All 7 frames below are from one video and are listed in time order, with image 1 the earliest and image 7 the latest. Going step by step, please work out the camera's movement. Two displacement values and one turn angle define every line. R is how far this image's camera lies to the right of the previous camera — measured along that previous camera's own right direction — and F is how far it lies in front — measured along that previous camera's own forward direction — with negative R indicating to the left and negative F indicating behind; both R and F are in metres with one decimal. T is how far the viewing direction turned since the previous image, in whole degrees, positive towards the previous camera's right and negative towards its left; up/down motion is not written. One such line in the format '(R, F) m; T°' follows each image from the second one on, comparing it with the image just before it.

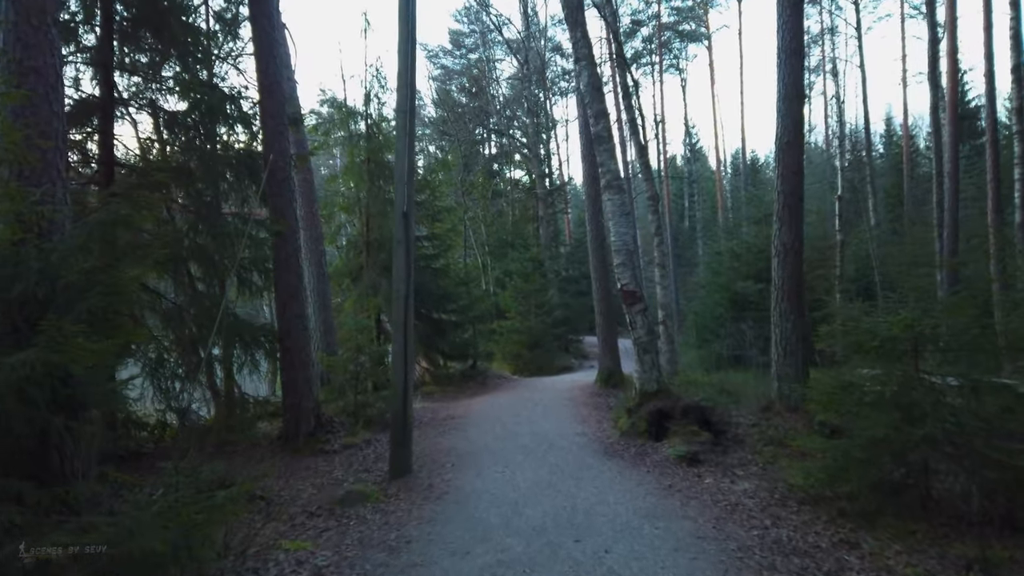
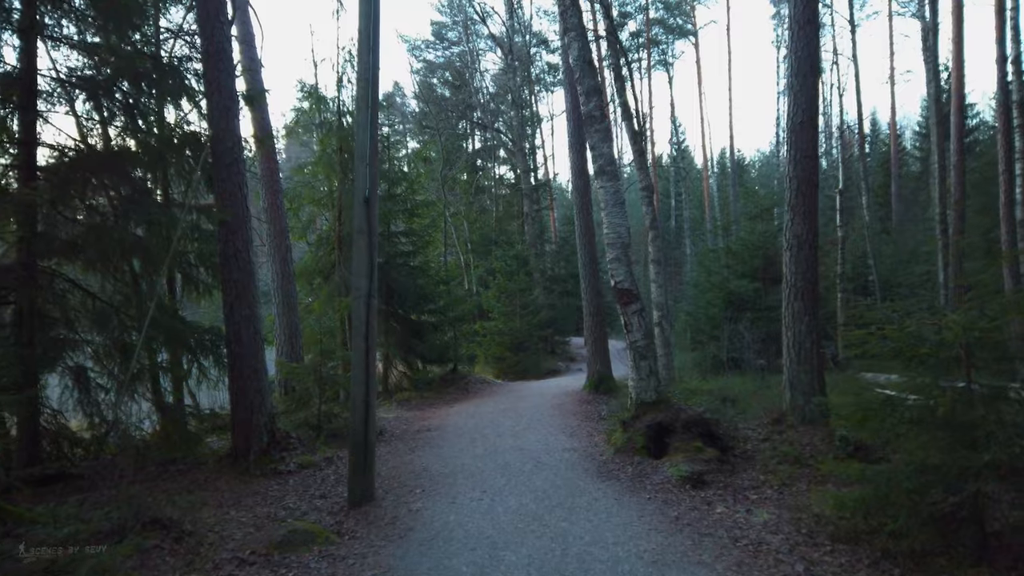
(+0.1, +1.4) m; +1°
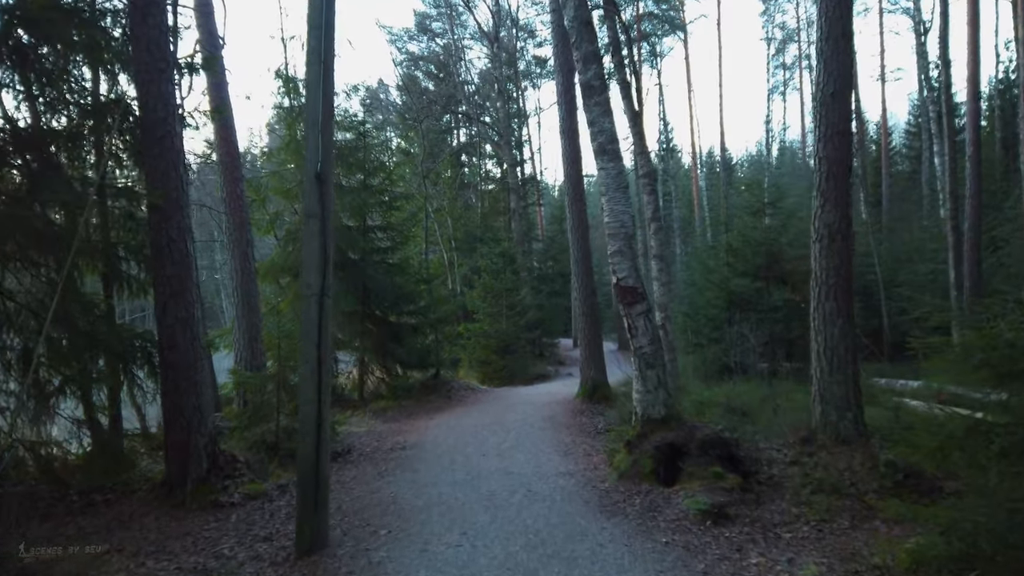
(0.0, +1.6) m; +1°
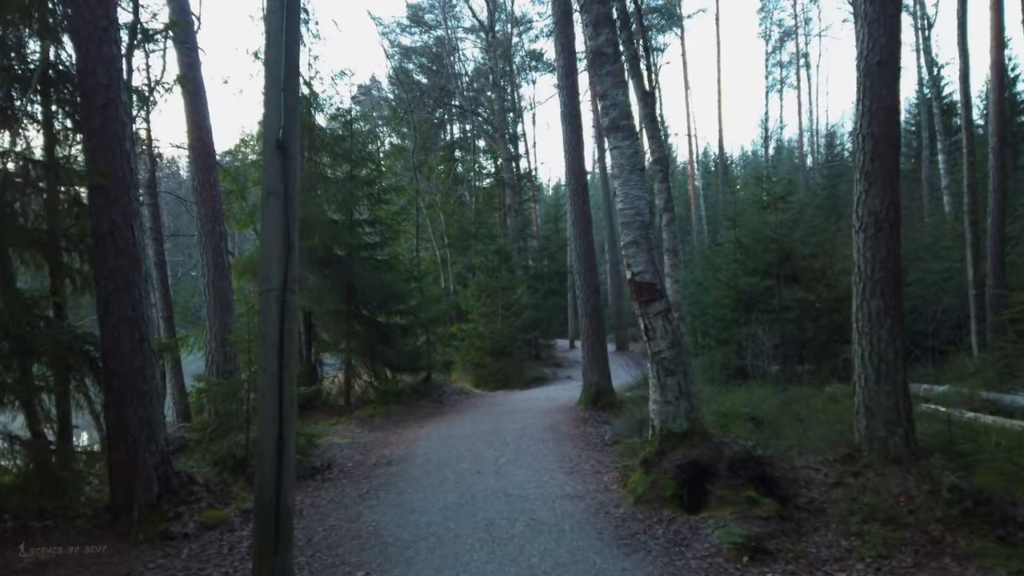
(-0.1, +1.2) m; +1°
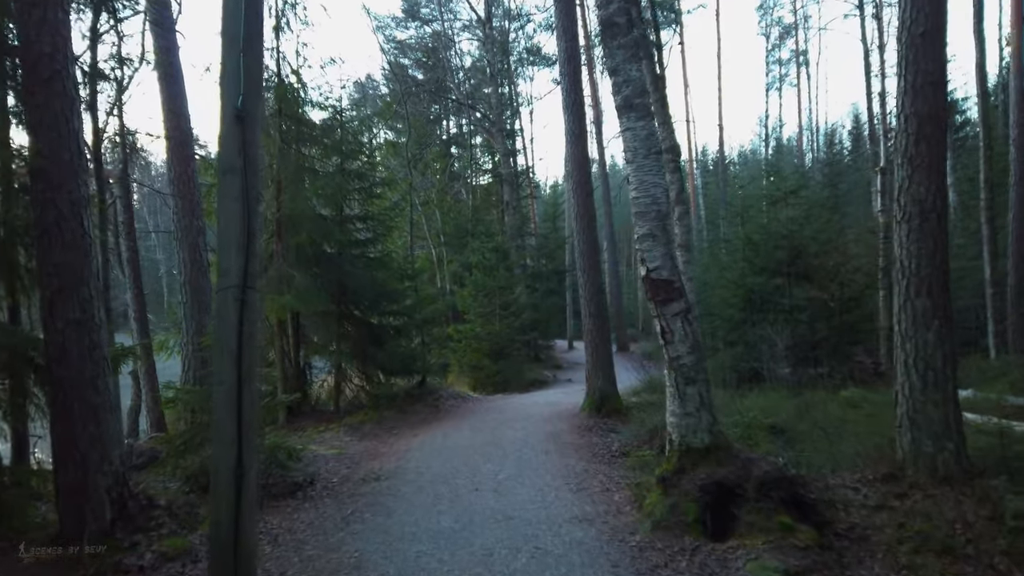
(0.0, +0.9) m; 0°
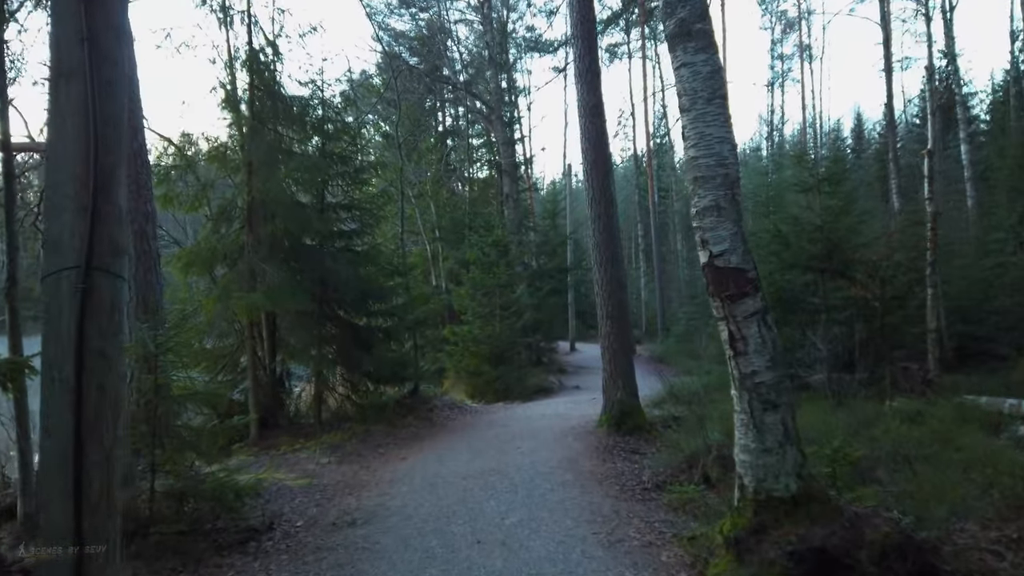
(-0.2, +2.0) m; 0°
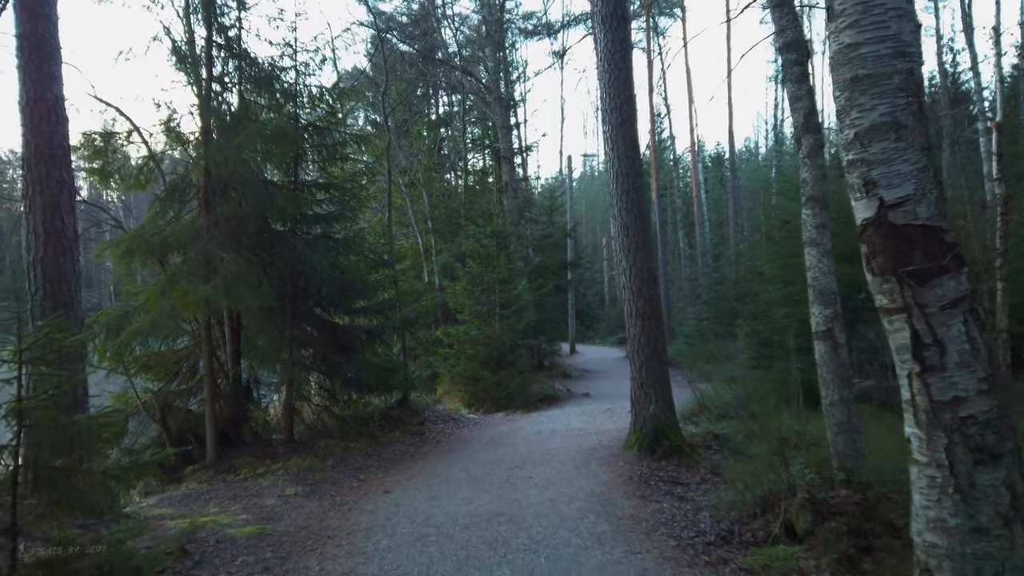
(-0.2, +2.3) m; +1°
